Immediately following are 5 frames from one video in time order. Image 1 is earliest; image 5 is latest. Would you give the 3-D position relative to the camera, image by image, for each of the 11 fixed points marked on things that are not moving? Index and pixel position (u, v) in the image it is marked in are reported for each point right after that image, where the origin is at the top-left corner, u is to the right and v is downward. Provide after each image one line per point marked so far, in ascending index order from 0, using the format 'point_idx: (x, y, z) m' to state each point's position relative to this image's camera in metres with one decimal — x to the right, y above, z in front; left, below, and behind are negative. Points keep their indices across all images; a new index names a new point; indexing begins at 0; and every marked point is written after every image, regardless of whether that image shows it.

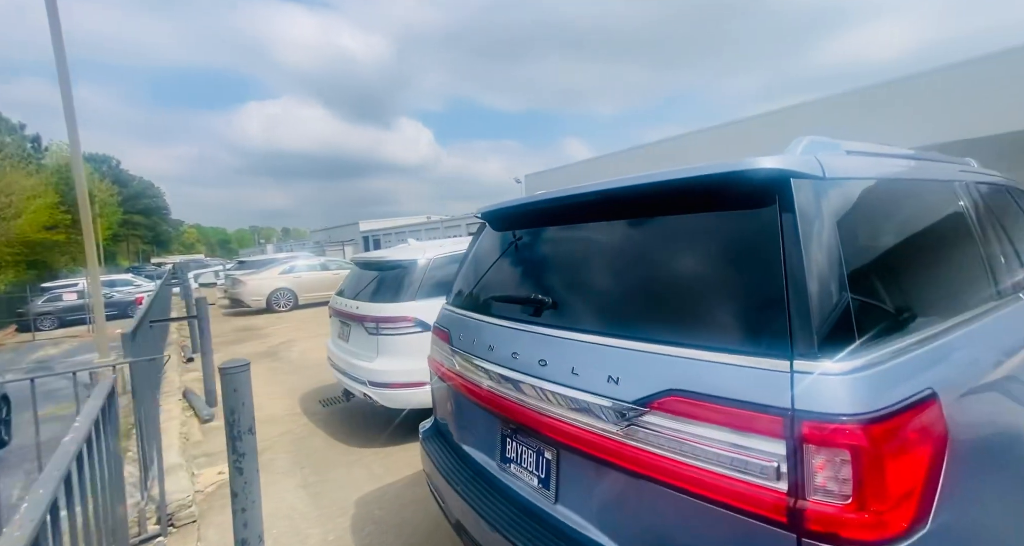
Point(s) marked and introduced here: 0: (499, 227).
0: (0.0, +0.2, +2.3) m
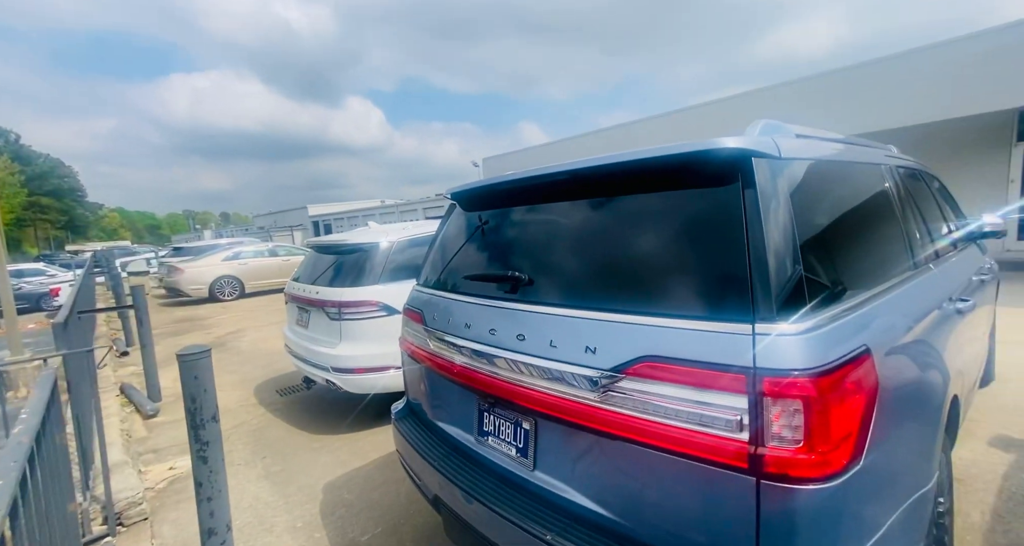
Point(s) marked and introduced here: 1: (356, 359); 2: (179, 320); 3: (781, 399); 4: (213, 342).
0: (-0.2, +0.3, +2.3) m
1: (-1.2, -0.7, +3.6) m
2: (-6.5, -0.9, +8.9) m
3: (+0.6, -0.3, +1.0) m
4: (-4.5, -1.0, +6.9) m
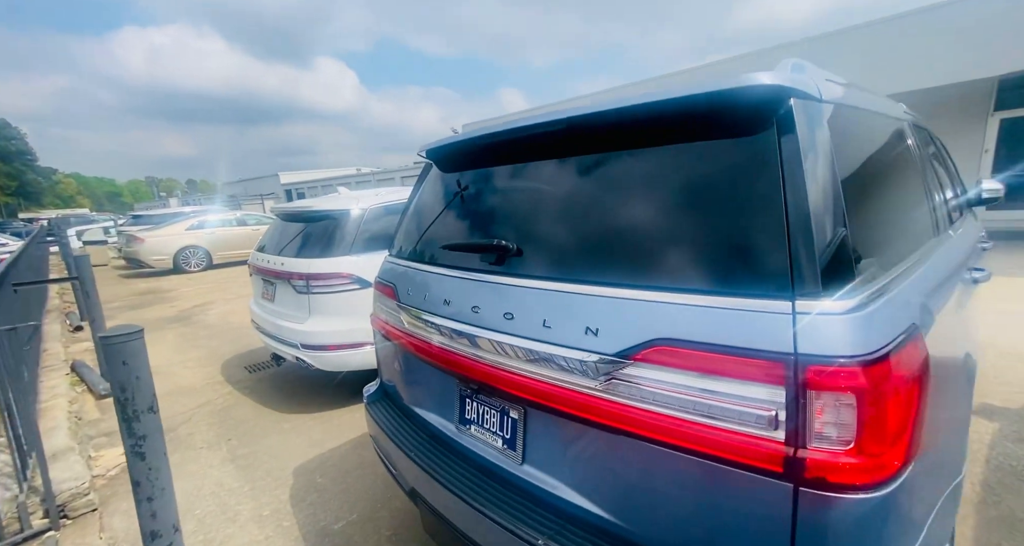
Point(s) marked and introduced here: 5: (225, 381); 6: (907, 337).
0: (-0.3, +0.5, +2.1) m
1: (-1.3, -0.5, +3.3) m
2: (-6.8, -0.4, +8.4) m
3: (+0.6, -0.2, +0.9) m
4: (-4.8, -0.6, +6.5) m
5: (-2.6, -1.0, +4.2) m
6: (+0.9, -0.1, +1.0) m
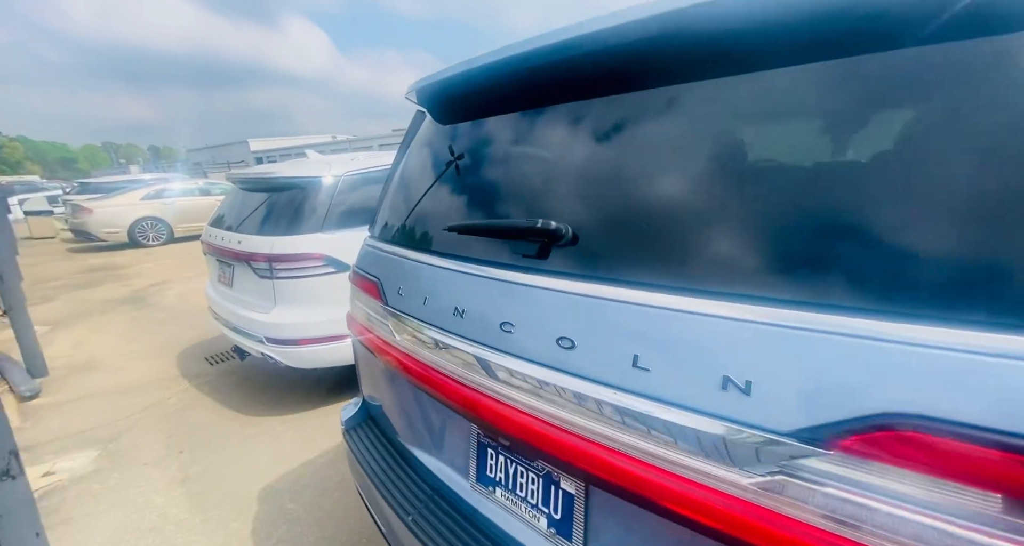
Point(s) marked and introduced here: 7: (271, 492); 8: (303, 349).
0: (-0.2, +0.5, +1.6) m
1: (-1.3, -0.3, +2.8) m
2: (-7.0, +0.1, +7.7) m
3: (+0.7, -0.2, +0.4) m
4: (-4.9, -0.3, +5.9) m
5: (-2.6, -0.8, +3.7) m
6: (+1.0, -0.2, +0.6) m
7: (-1.2, -1.1, +2.3) m
8: (-1.3, -0.5, +2.9) m
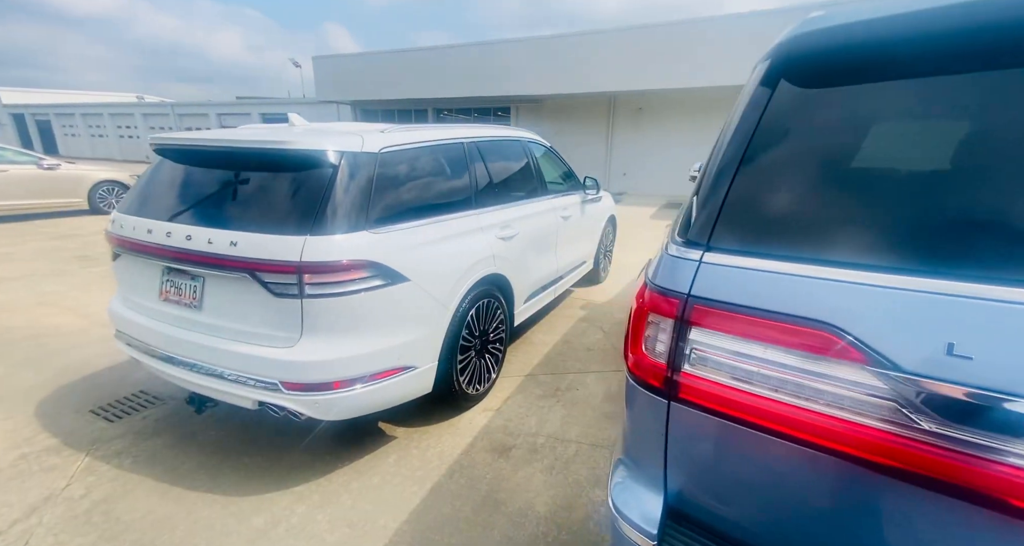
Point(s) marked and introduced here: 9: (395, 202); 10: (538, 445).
0: (+0.7, +0.5, +1.1) m
1: (-0.8, -0.4, +2.0) m
2: (-7.7, 0.0, +4.8) m
3: (+1.9, -0.3, +0.3) m
4: (-5.1, -0.4, +3.7) m
5: (-2.3, -0.9, +2.4) m
6: (+2.1, -0.2, +0.6) m
7: (-0.5, -1.2, +1.5) m
8: (-0.8, -0.5, +2.0) m
9: (-0.6, +0.4, +2.5) m
10: (+0.1, -0.9, +2.5) m
